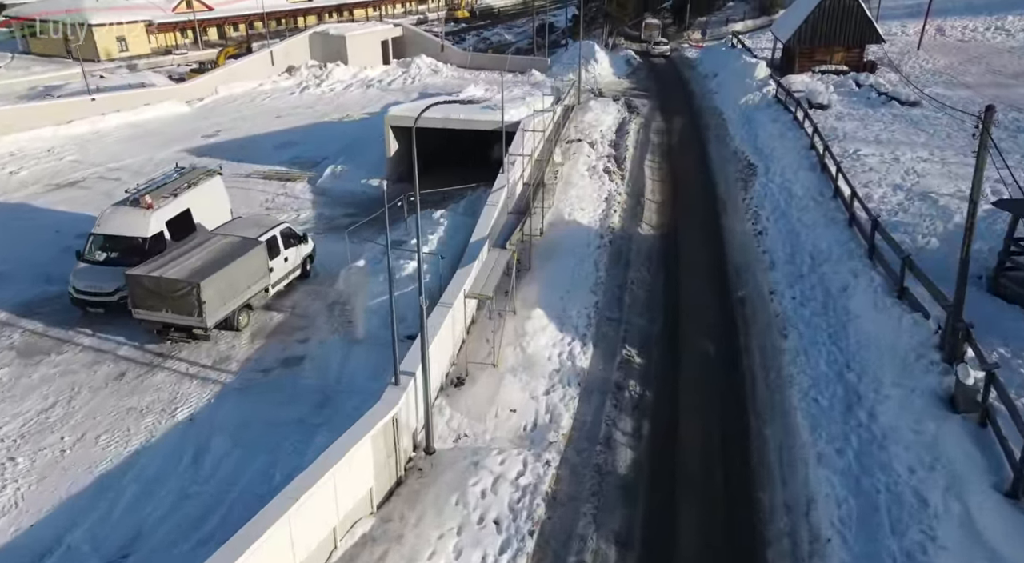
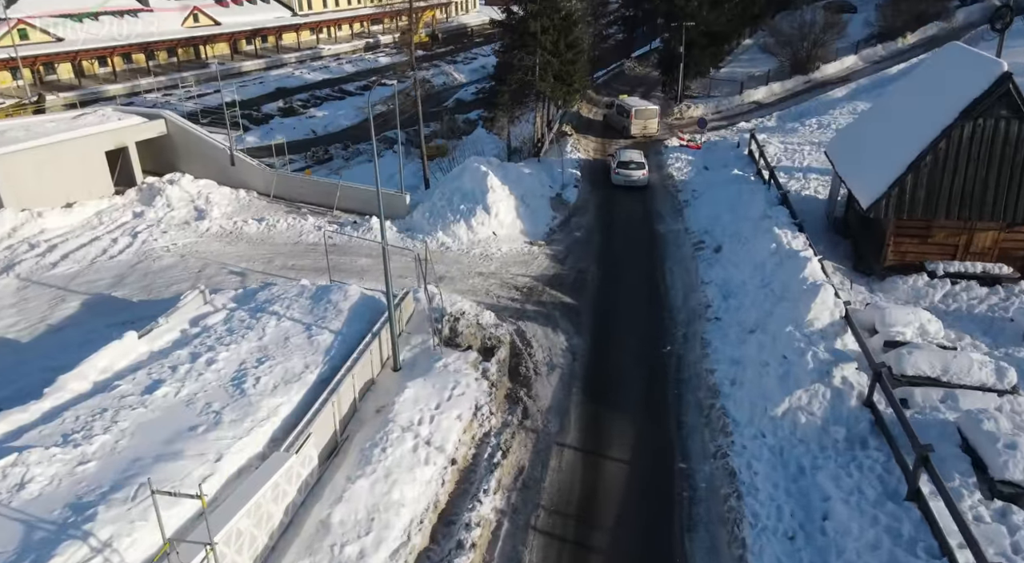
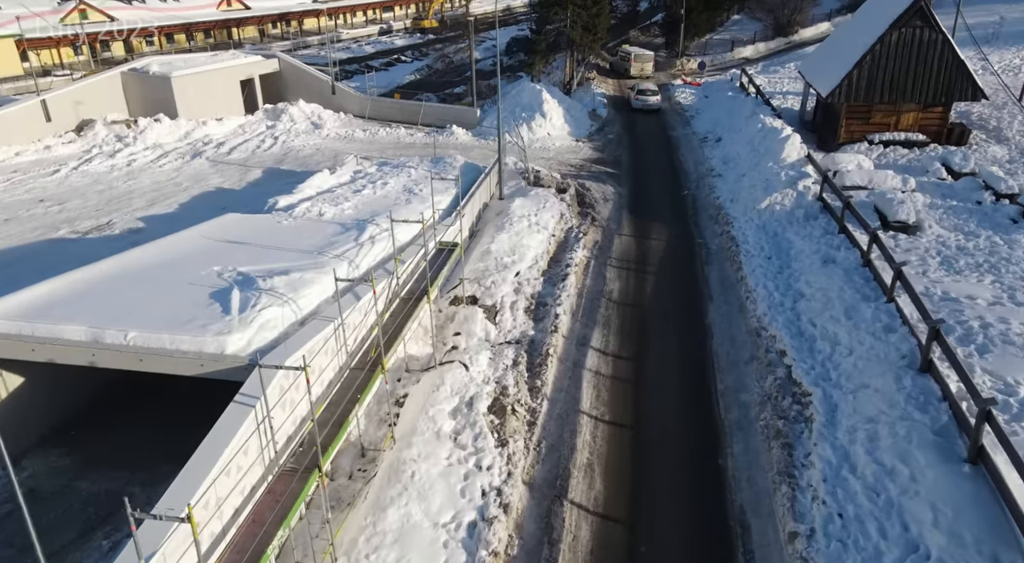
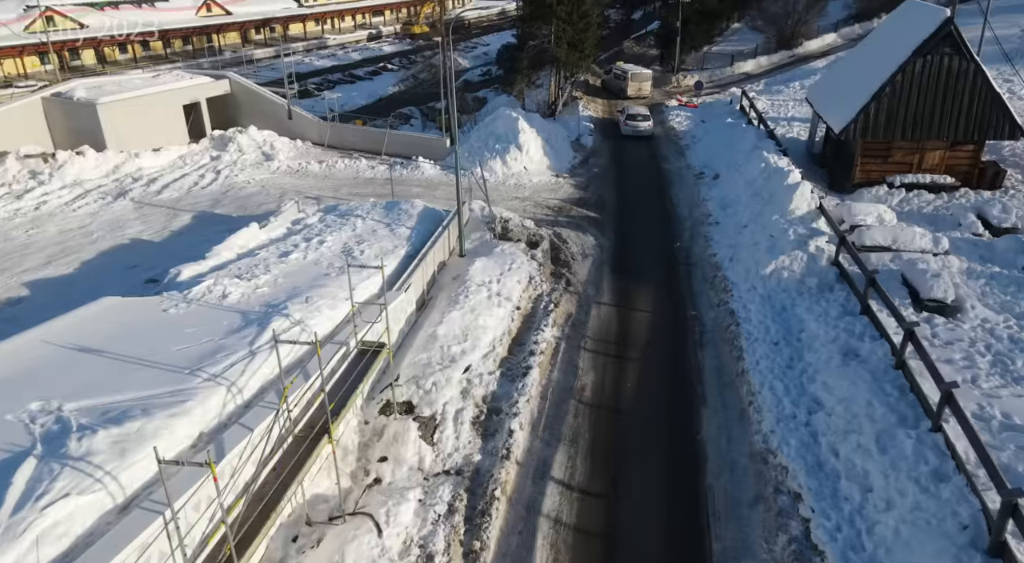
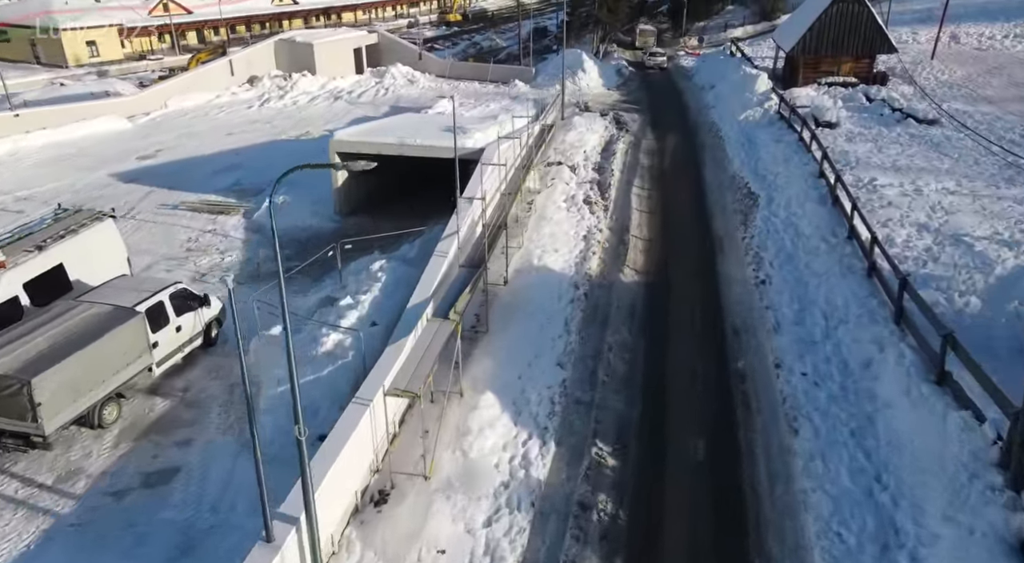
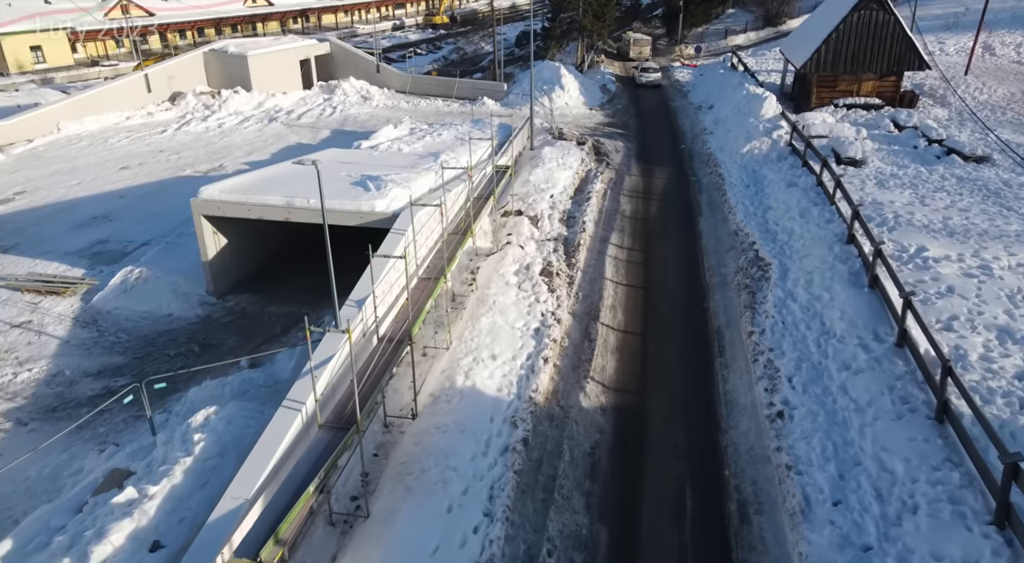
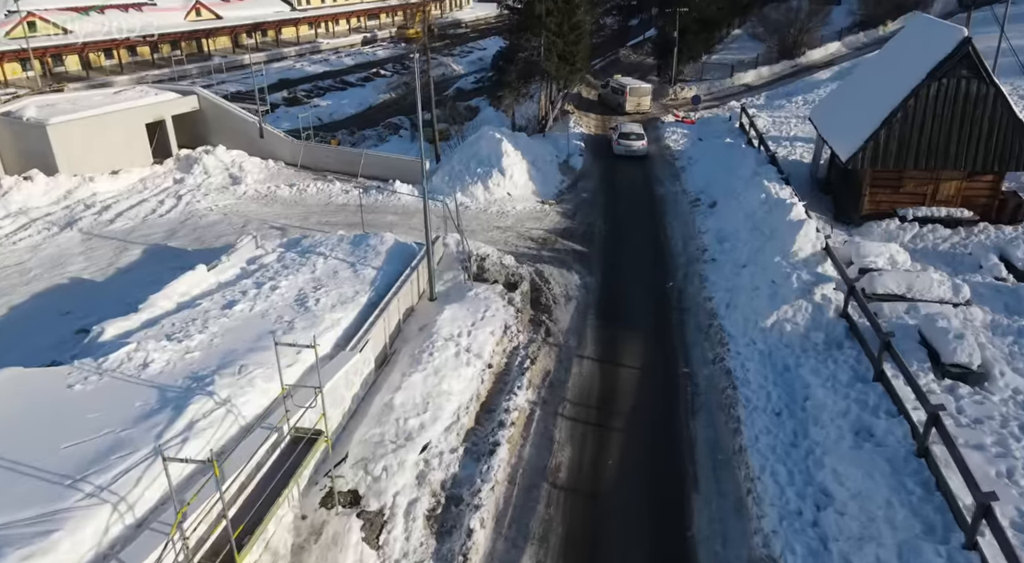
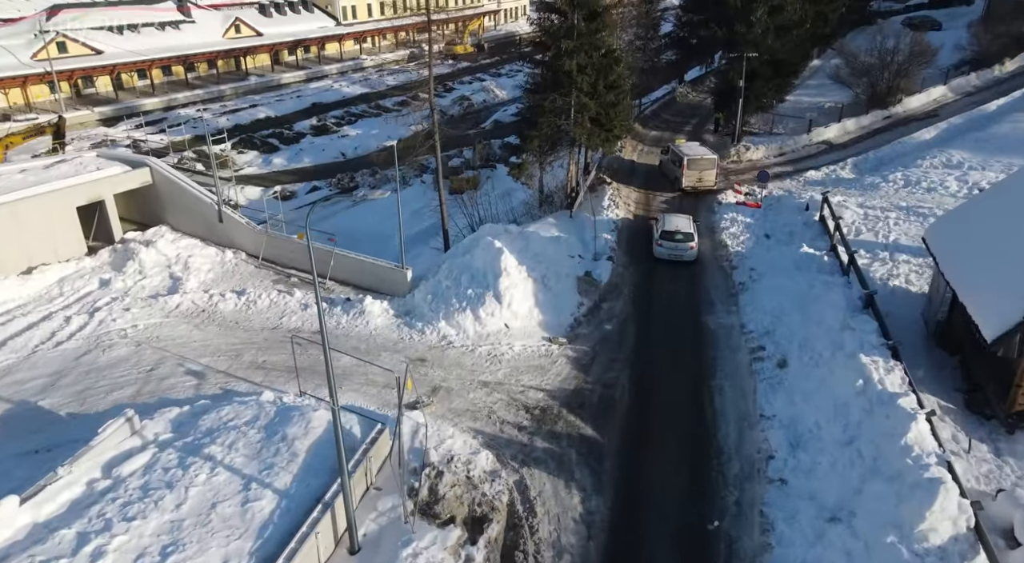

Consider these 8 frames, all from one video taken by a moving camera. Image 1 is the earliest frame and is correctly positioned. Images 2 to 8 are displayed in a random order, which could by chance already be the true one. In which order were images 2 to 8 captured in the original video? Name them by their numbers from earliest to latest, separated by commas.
5, 6, 3, 4, 7, 2, 8
